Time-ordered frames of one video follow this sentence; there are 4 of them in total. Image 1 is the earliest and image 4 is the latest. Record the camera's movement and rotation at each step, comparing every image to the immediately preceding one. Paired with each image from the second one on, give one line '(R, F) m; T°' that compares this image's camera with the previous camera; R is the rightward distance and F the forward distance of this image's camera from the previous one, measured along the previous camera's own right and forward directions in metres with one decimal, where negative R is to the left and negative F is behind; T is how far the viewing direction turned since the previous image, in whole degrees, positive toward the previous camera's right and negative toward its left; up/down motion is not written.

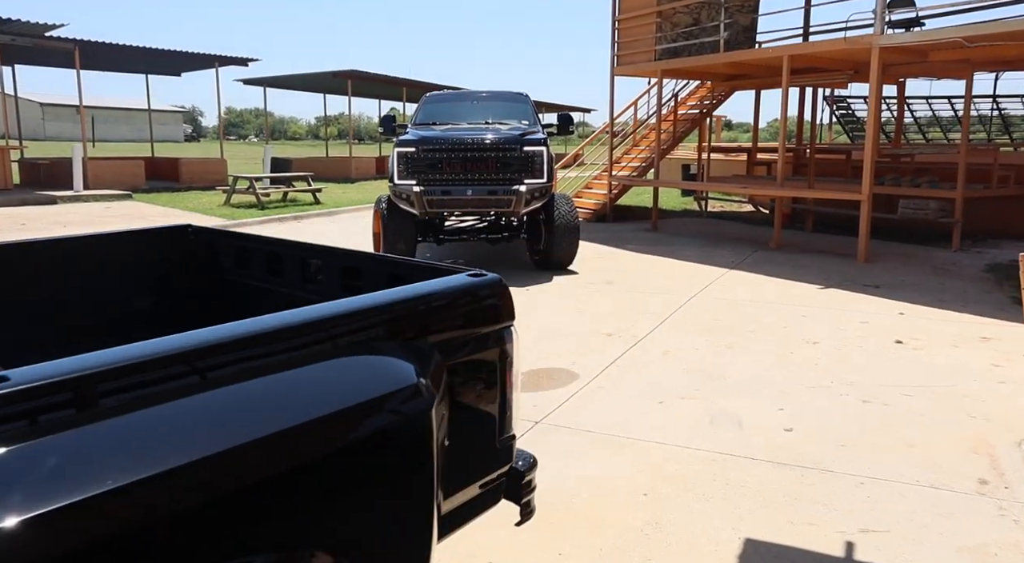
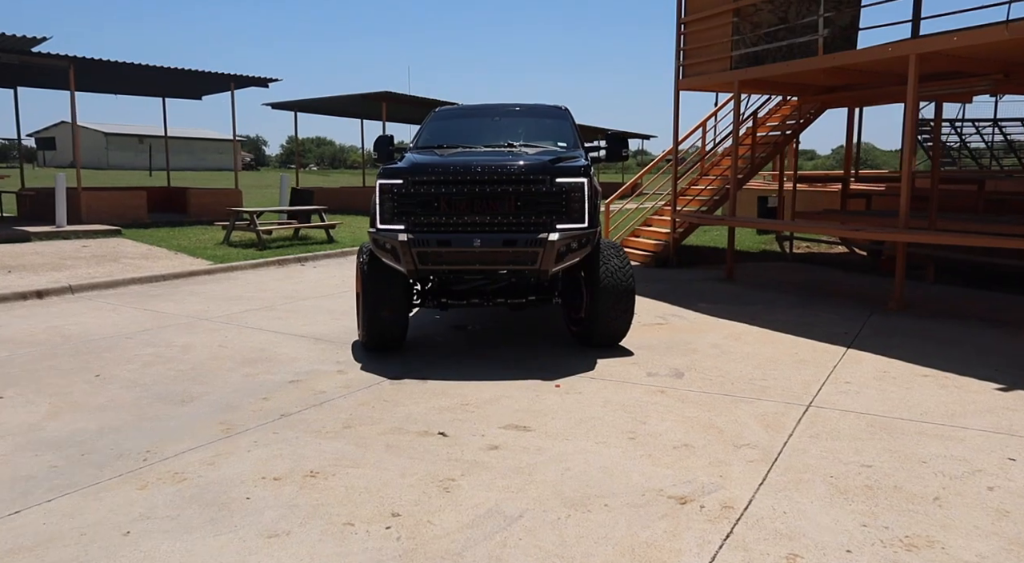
(+0.2, +2.2) m; -4°
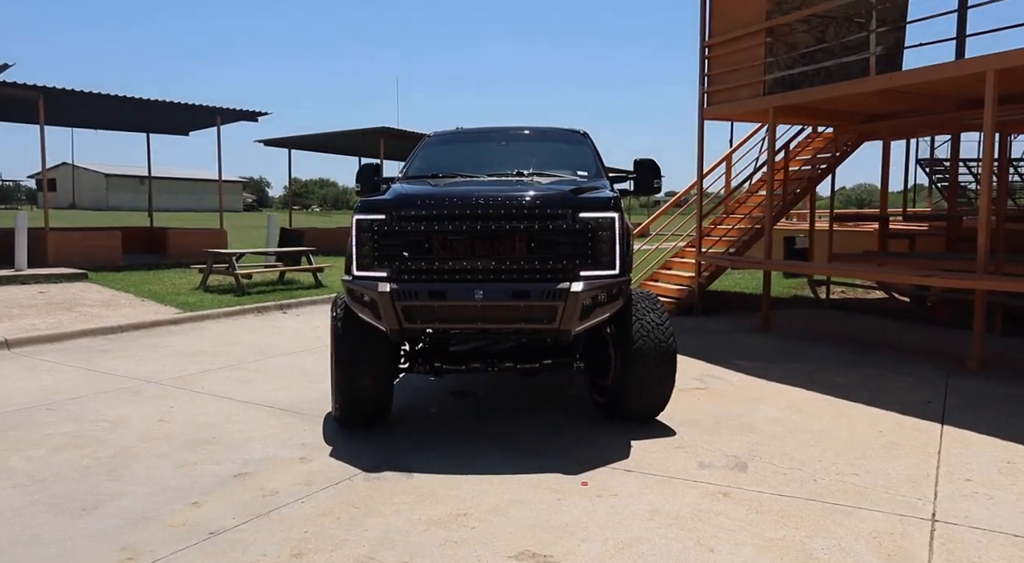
(-0.1, +1.2) m; 0°
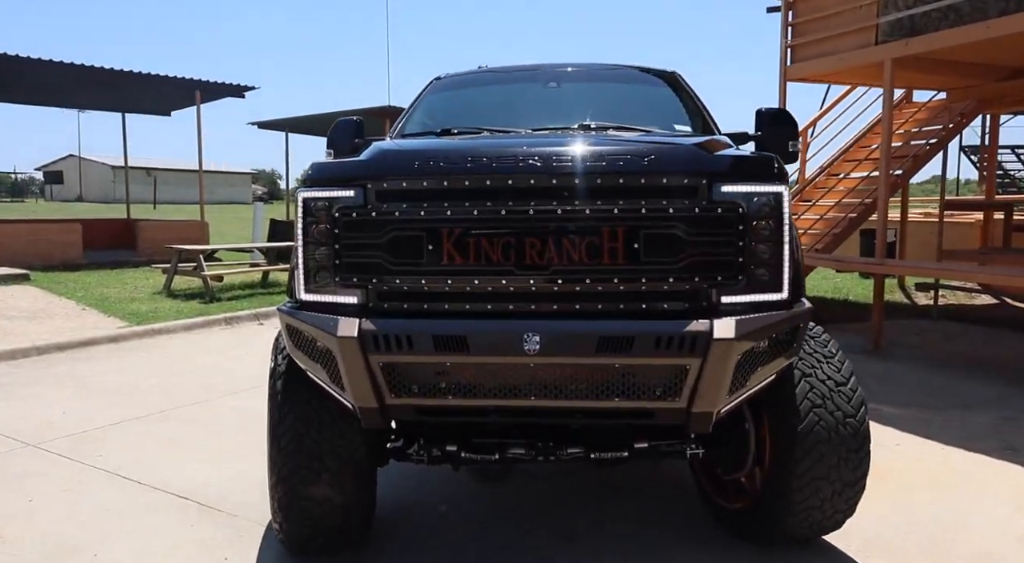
(-0.2, +2.0) m; -1°
